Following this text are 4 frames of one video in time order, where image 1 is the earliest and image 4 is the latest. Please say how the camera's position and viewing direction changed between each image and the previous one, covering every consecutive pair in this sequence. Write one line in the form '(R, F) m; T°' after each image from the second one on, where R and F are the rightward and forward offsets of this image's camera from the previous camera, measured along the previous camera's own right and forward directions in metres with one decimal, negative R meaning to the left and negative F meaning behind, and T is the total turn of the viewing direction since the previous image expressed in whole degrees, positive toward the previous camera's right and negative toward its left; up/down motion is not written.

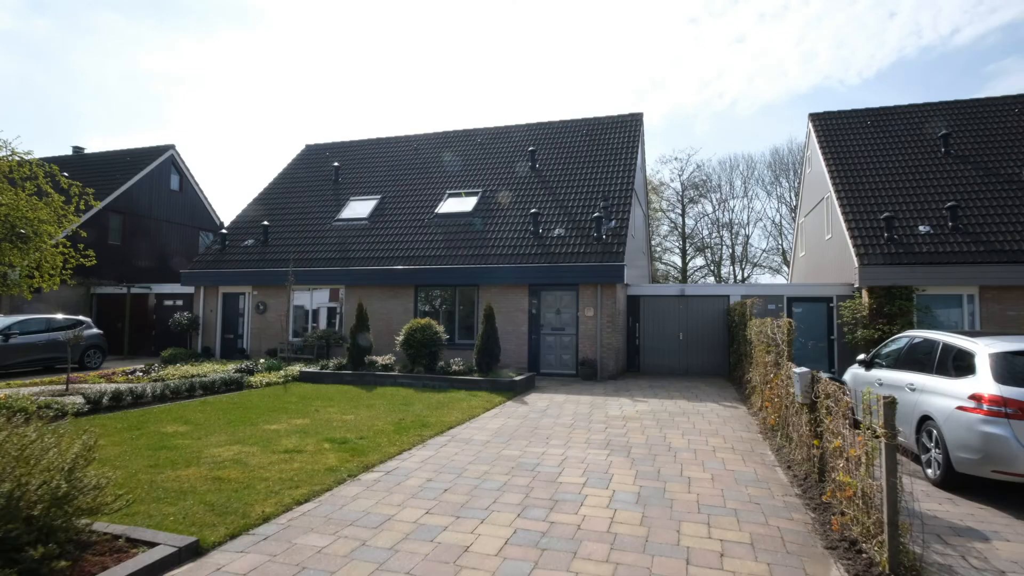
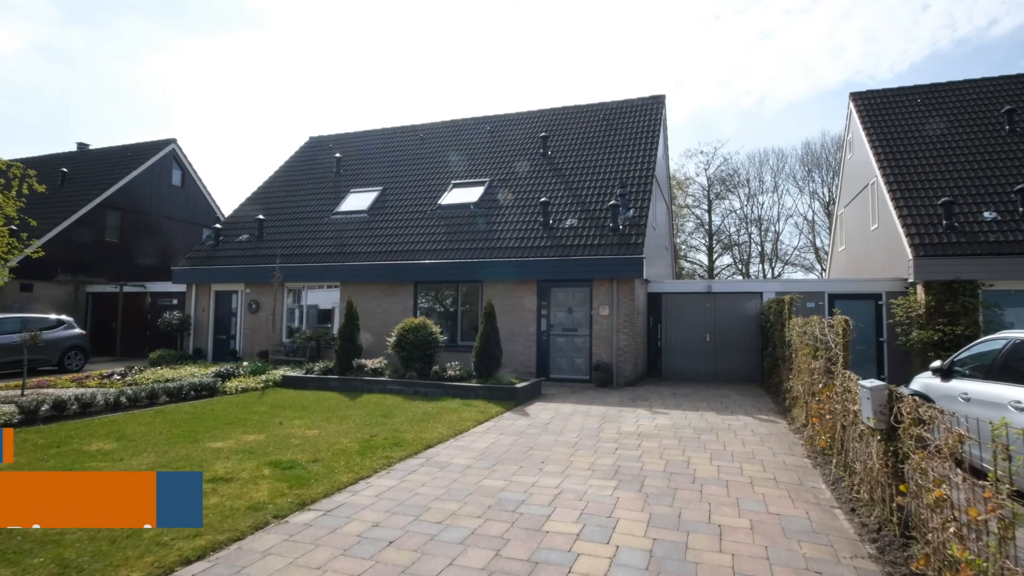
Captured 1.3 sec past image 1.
(+0.4, +1.3) m; -2°
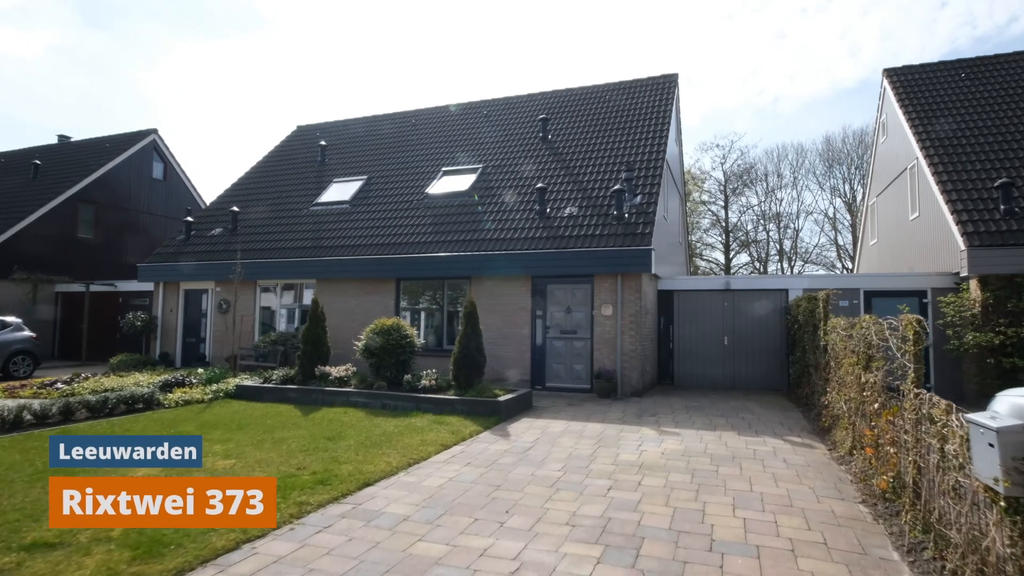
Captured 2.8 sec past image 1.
(+0.4, +1.5) m; -1°
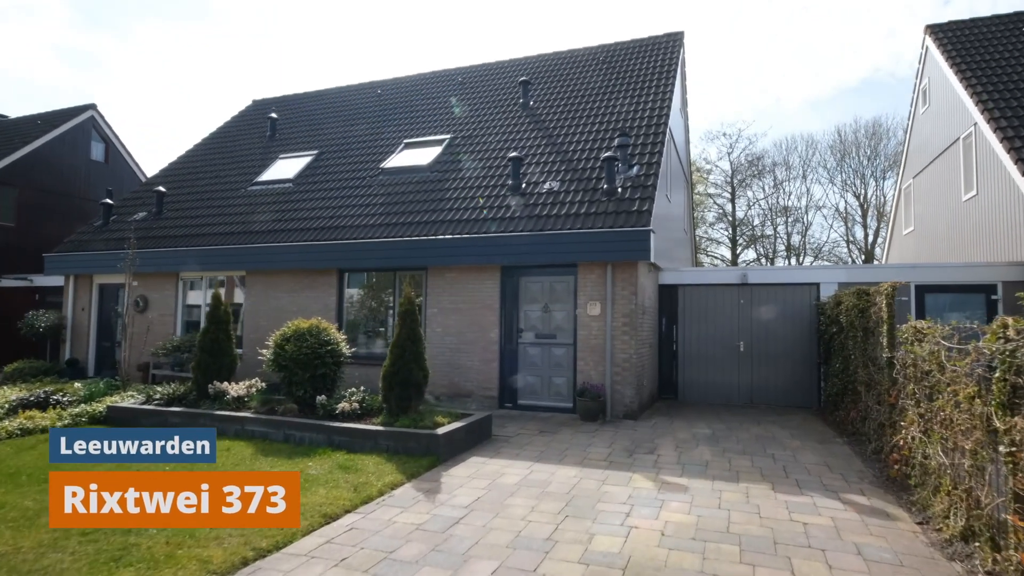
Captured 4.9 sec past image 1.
(+0.6, +2.3) m; 0°
